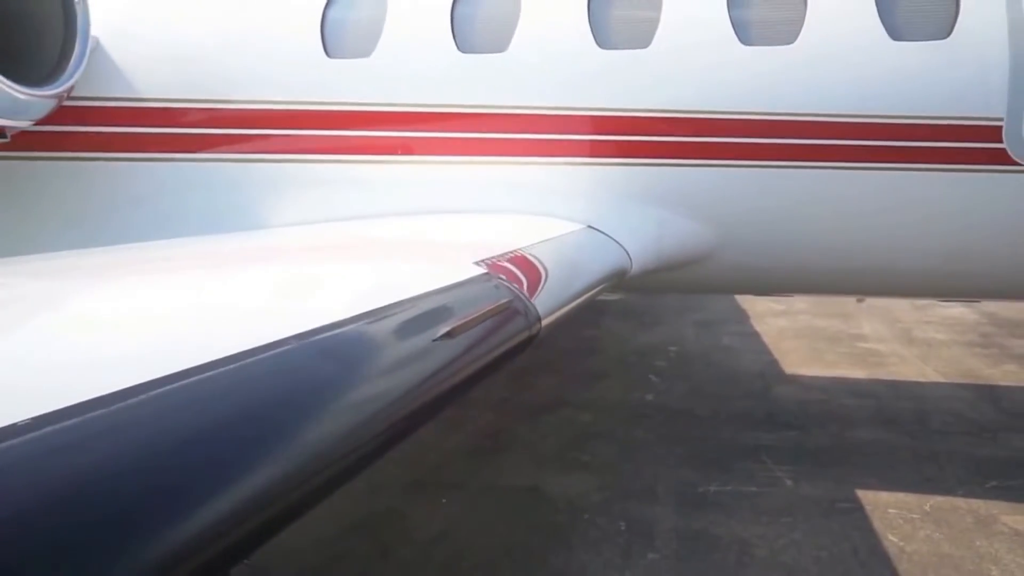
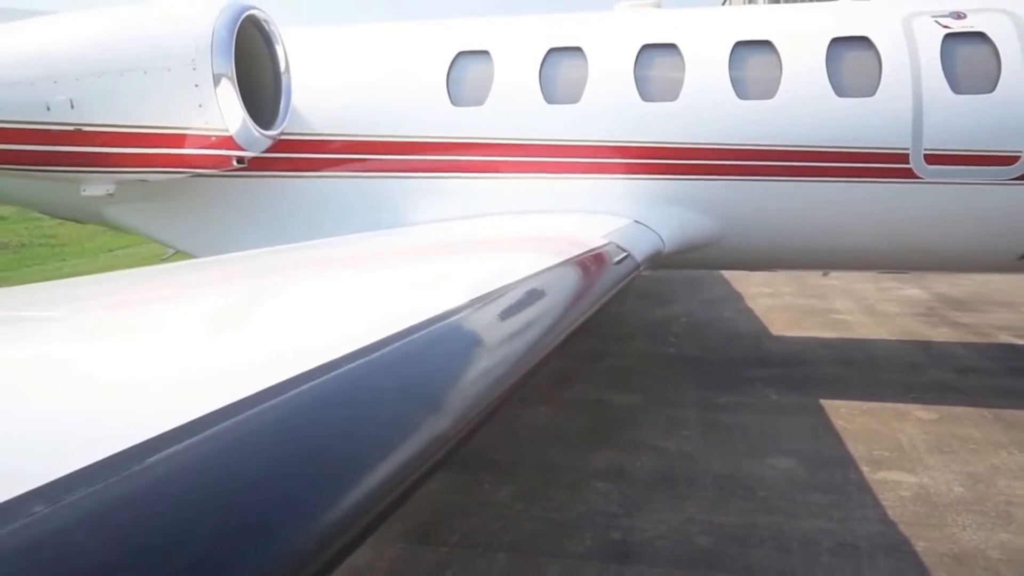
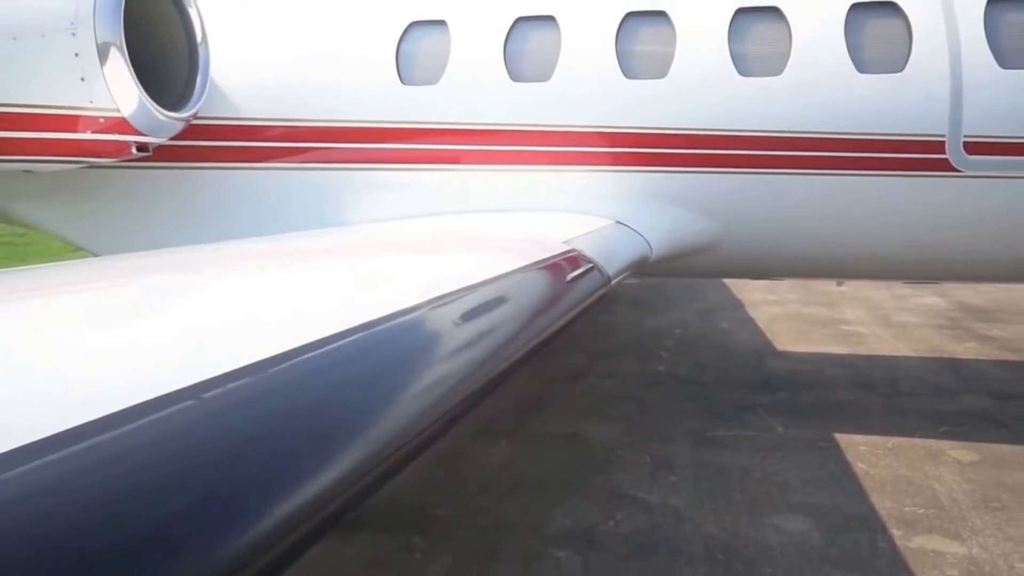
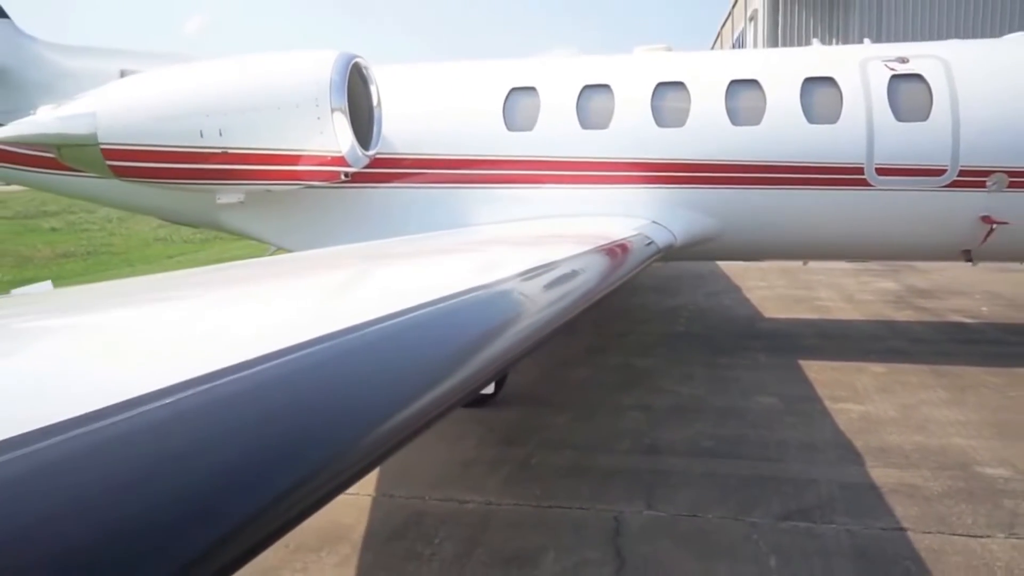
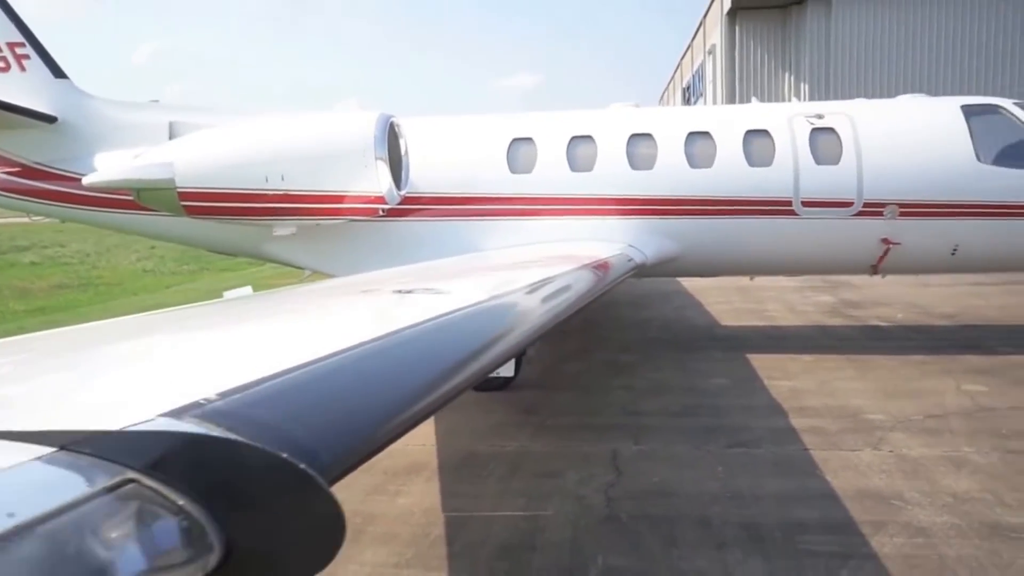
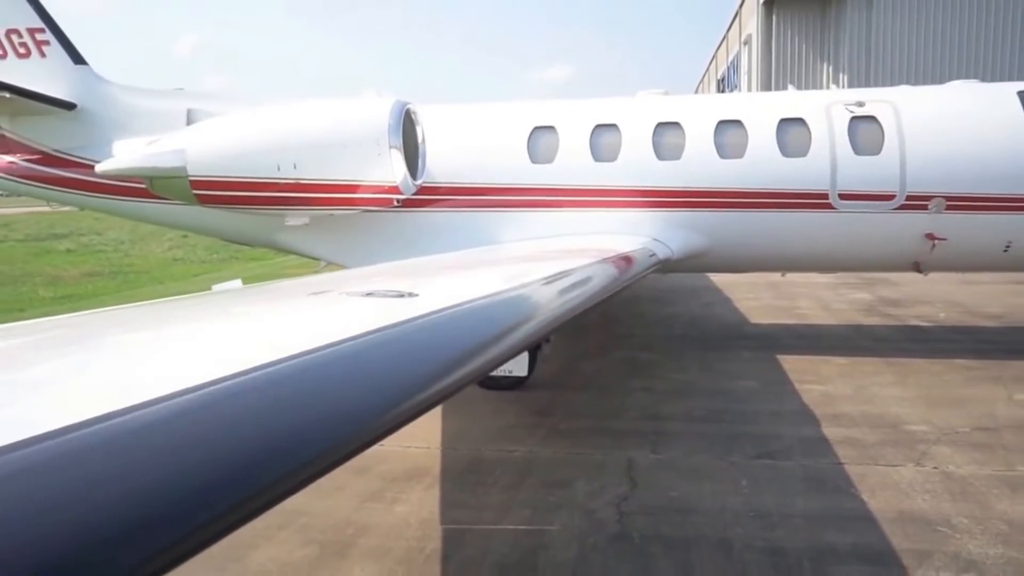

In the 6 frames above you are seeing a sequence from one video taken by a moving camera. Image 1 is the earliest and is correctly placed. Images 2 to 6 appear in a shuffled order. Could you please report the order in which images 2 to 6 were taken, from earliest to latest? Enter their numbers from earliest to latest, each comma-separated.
3, 2, 4, 6, 5
